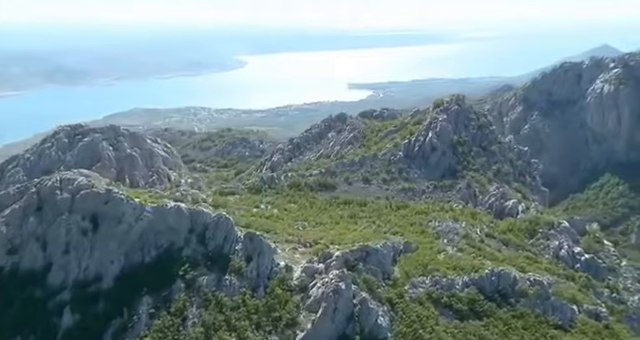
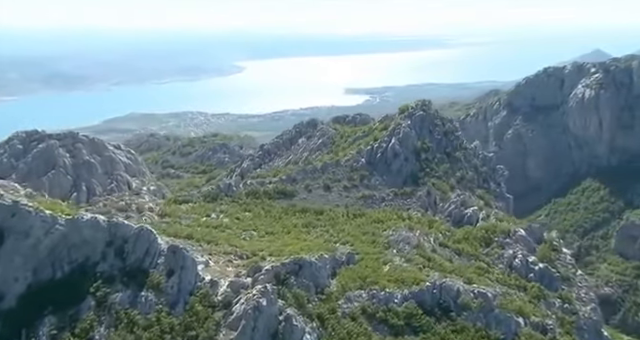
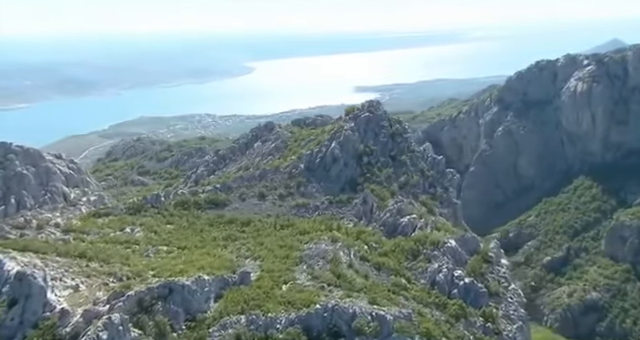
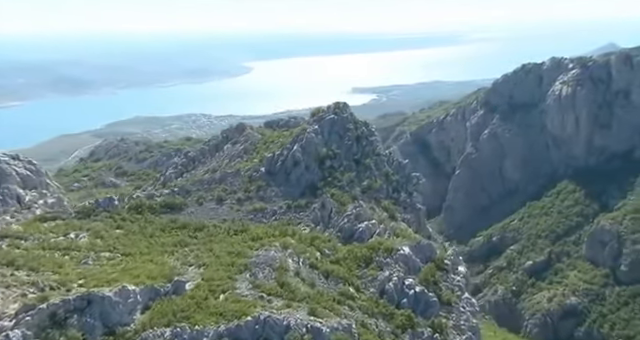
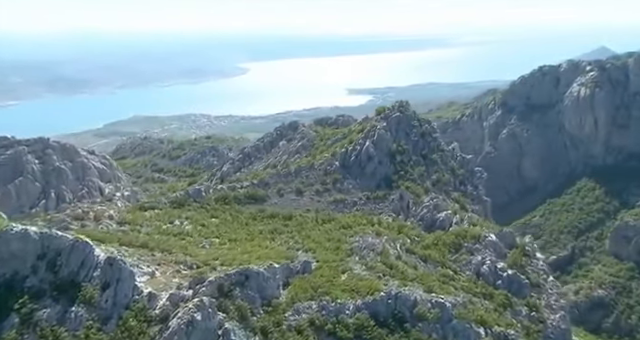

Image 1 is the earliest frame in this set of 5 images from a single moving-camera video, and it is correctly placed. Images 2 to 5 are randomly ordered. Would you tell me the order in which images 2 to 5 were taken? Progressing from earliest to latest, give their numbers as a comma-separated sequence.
2, 5, 3, 4
